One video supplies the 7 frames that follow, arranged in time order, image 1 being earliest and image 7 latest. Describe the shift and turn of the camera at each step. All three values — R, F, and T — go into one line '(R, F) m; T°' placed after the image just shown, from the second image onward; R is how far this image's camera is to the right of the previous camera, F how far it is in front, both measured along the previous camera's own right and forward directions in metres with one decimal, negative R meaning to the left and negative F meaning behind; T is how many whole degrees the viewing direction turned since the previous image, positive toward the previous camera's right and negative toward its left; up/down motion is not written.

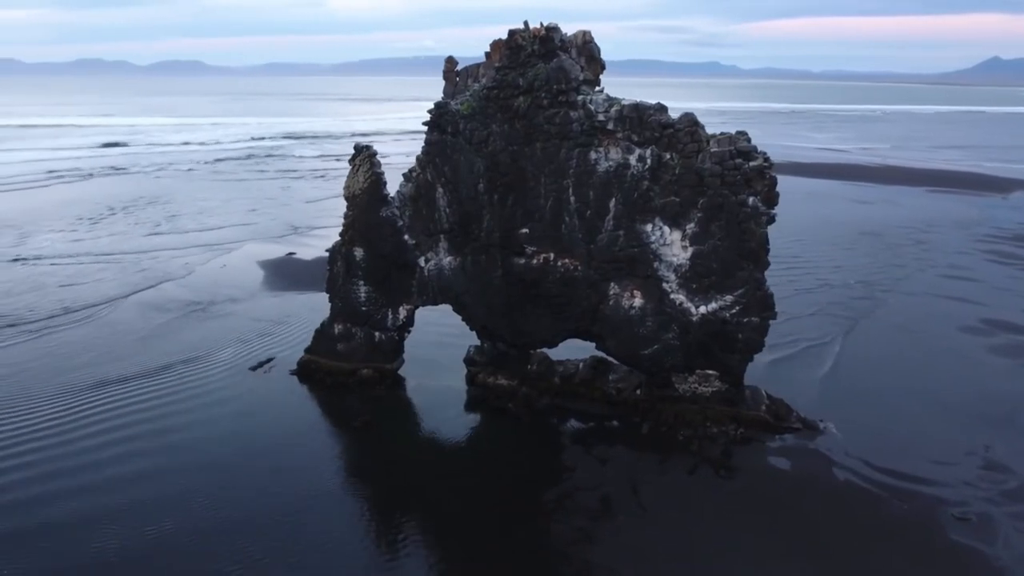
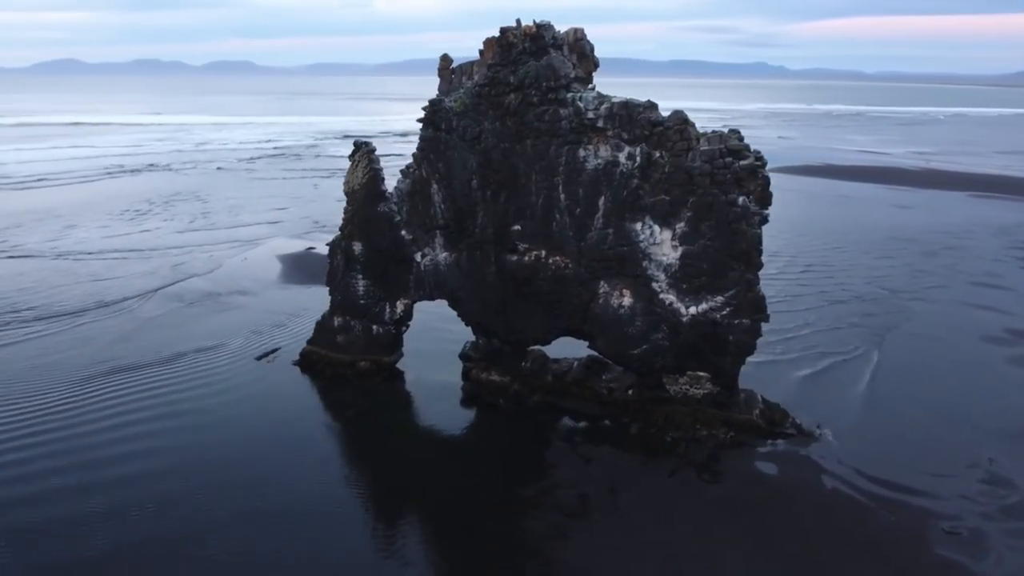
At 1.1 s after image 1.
(+1.2, 0.0) m; -4°
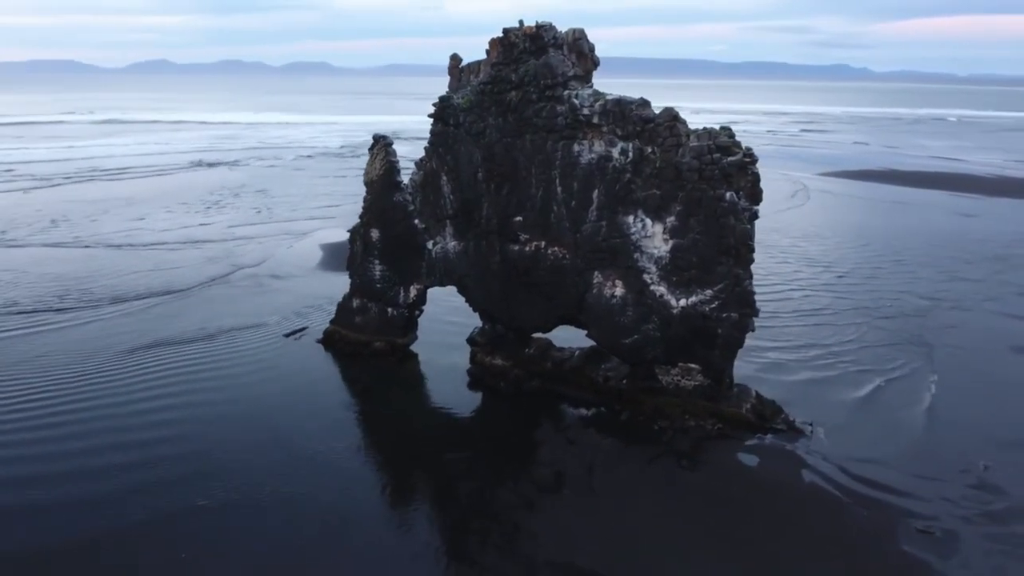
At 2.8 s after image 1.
(+1.6, -0.6) m; -6°
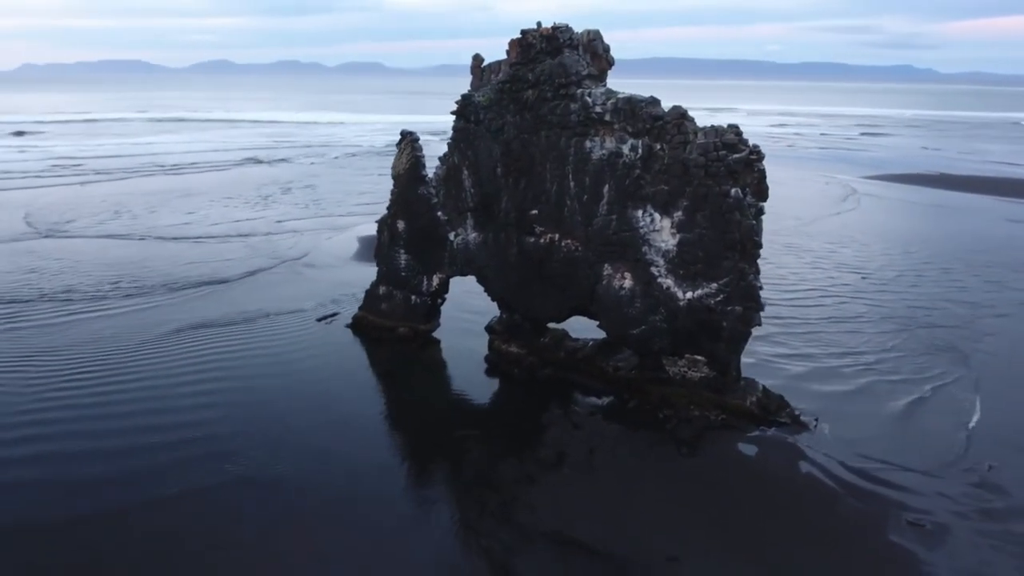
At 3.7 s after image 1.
(+0.8, -0.6) m; -4°
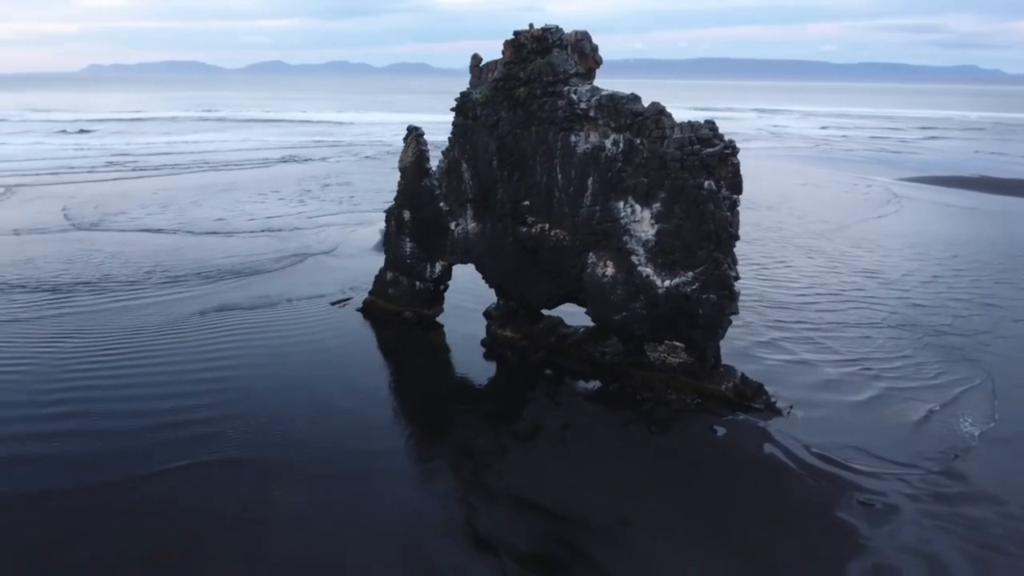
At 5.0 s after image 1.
(+1.4, -0.9) m; -4°
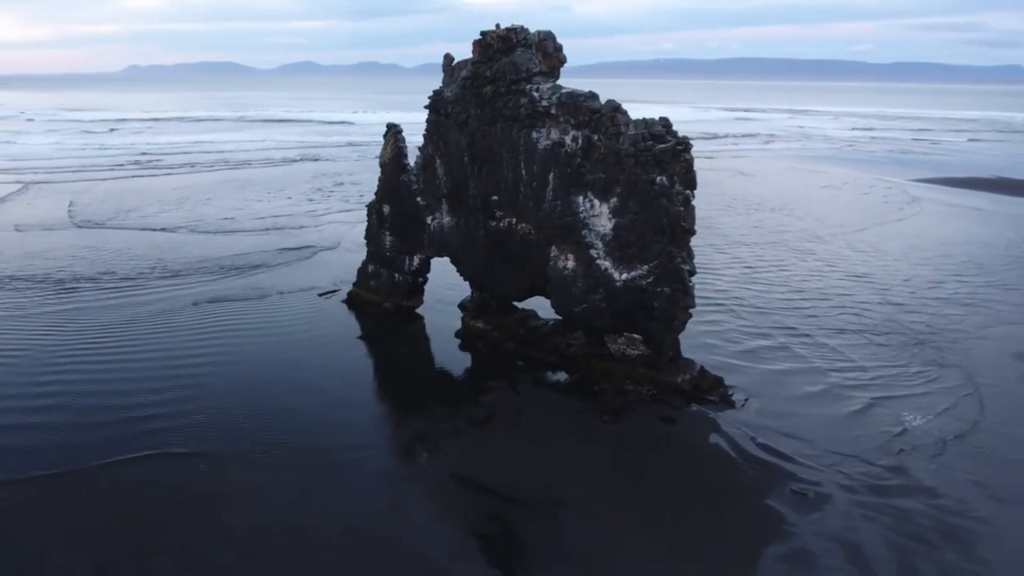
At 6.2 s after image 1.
(+1.6, -0.5) m; -3°
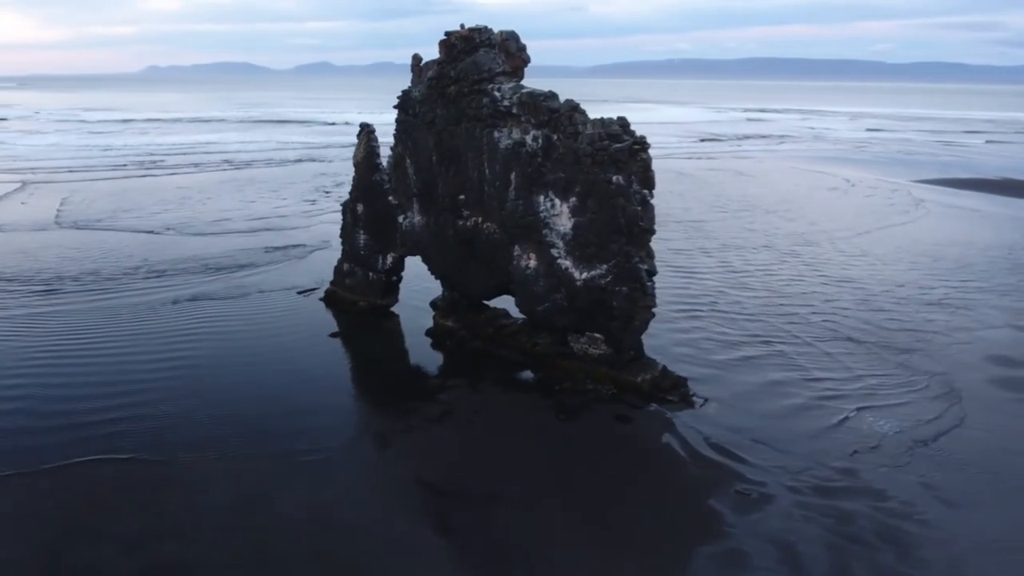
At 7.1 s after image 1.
(+1.3, -0.1) m; -2°
